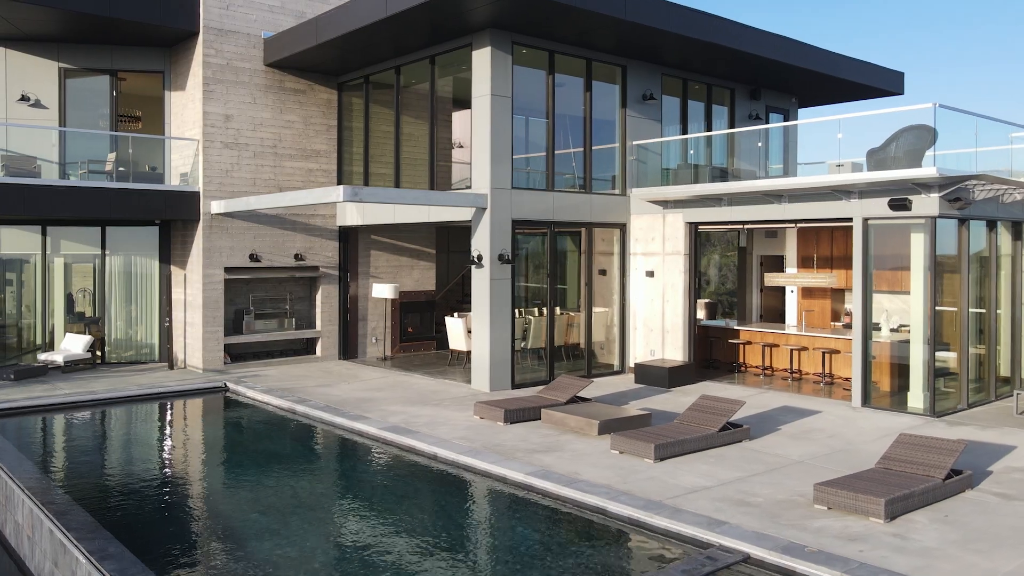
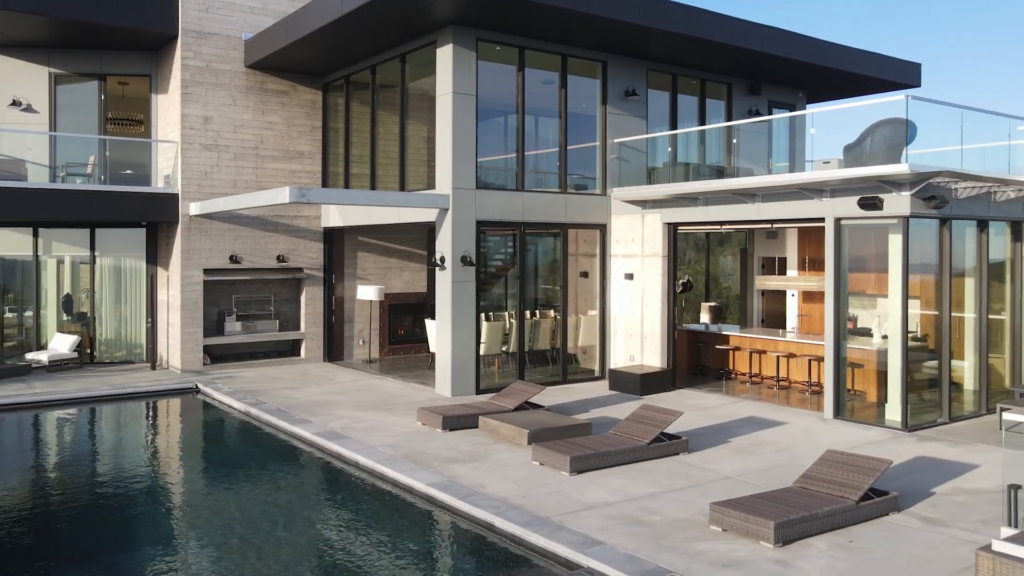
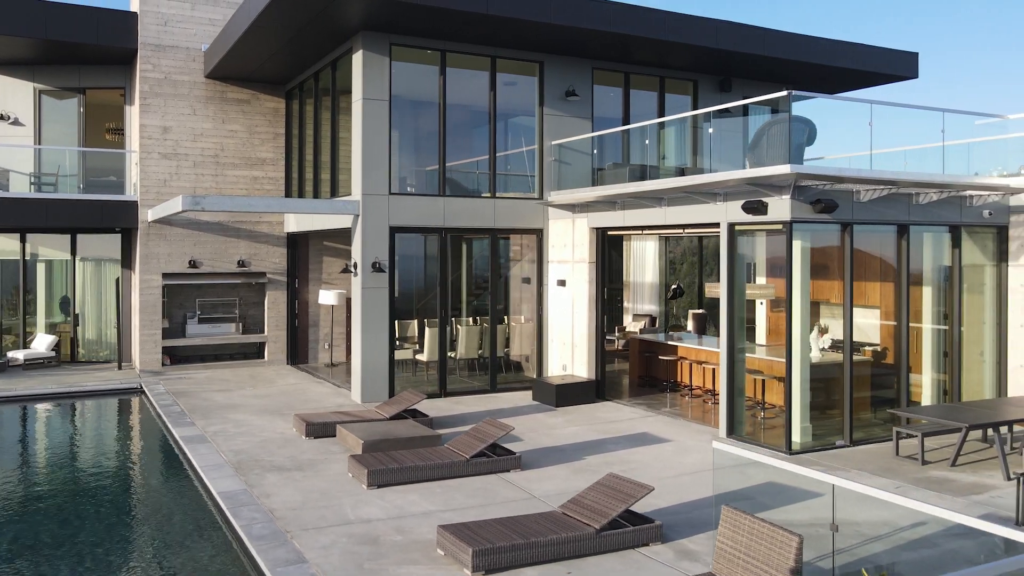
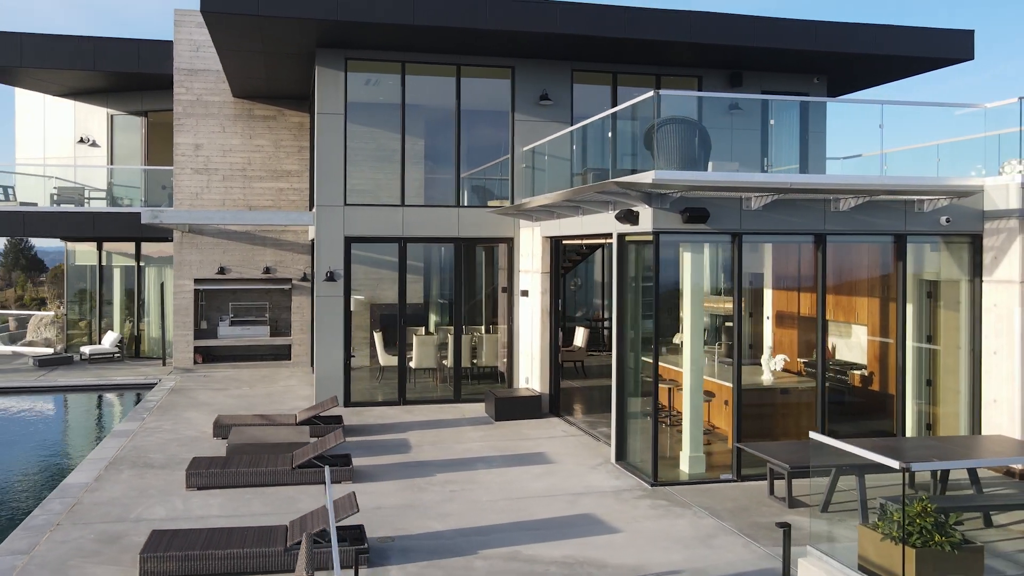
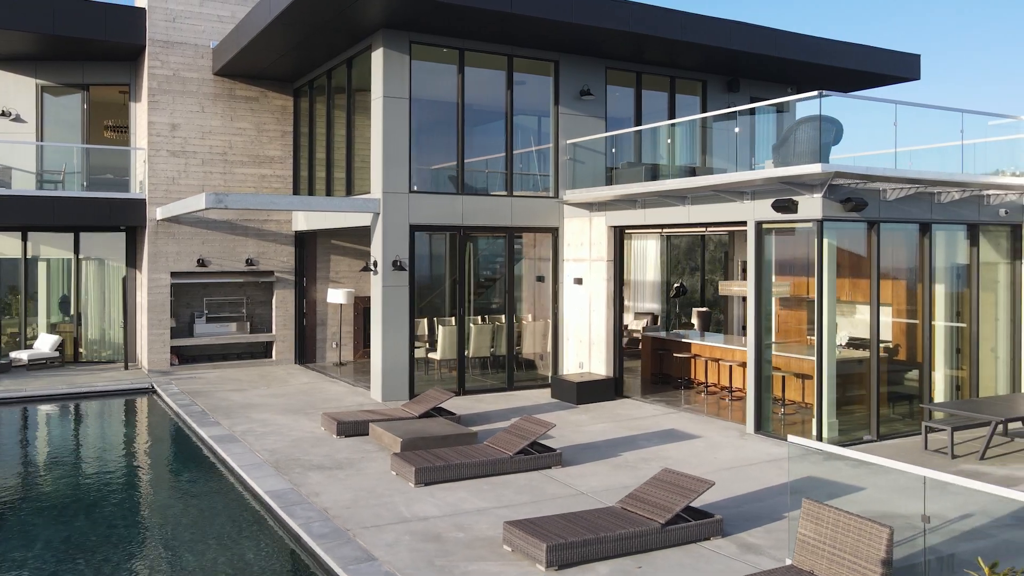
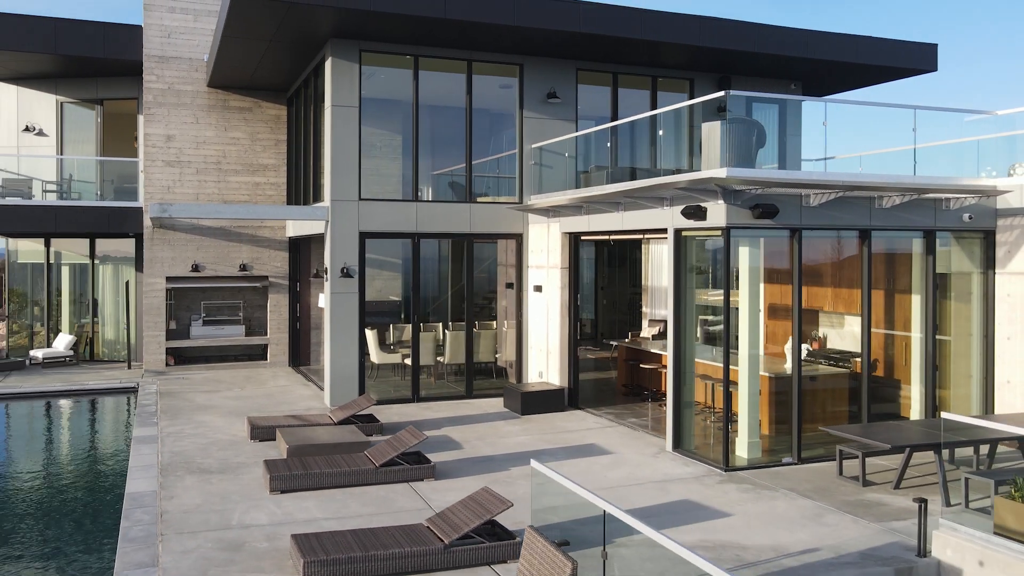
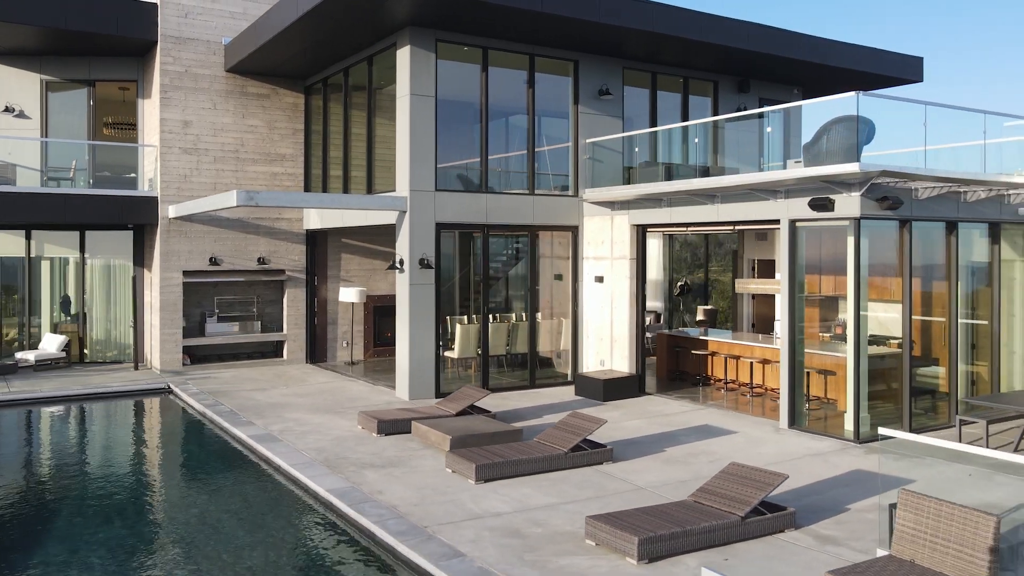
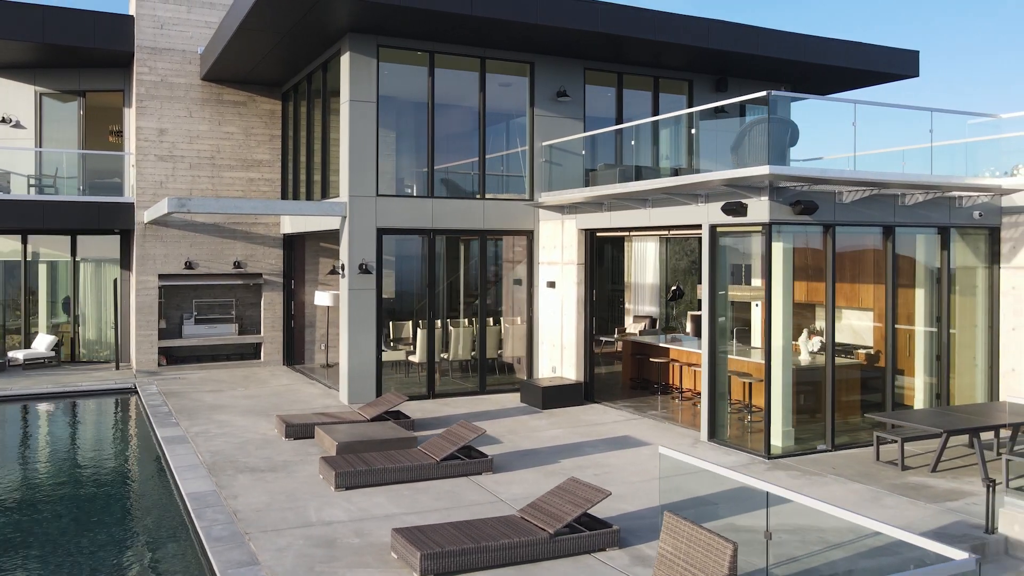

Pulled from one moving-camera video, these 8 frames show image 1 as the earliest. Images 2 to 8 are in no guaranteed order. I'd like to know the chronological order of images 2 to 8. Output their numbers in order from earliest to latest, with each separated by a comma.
2, 7, 5, 3, 8, 6, 4
